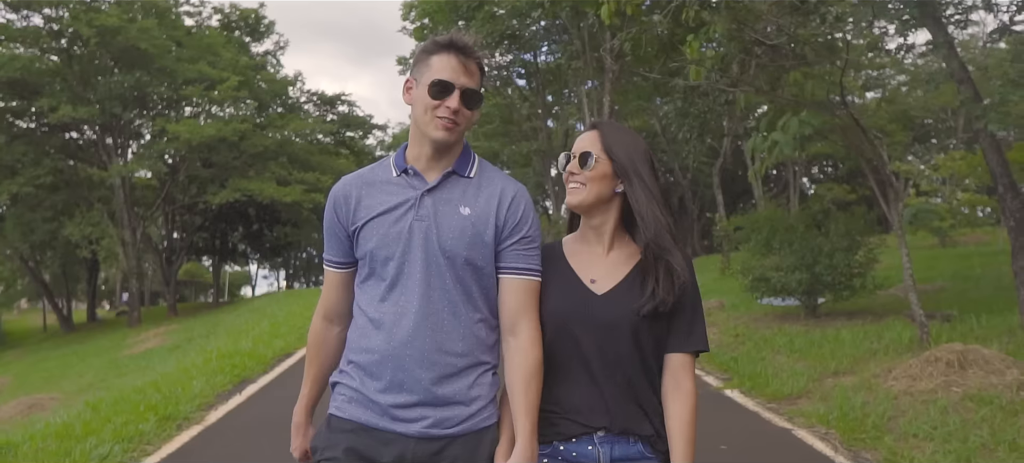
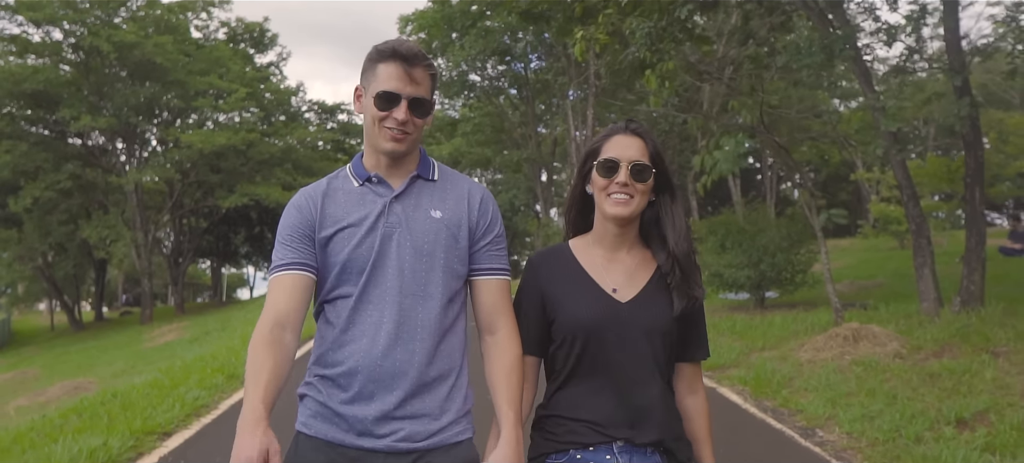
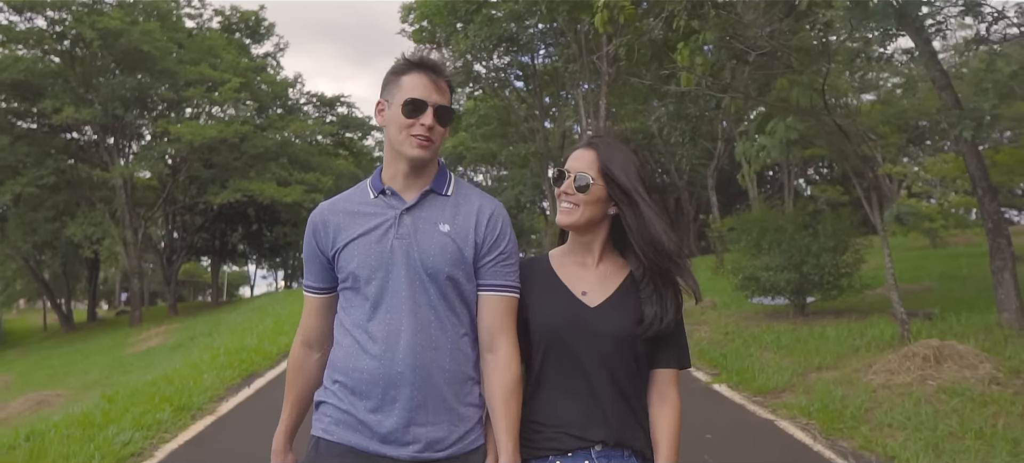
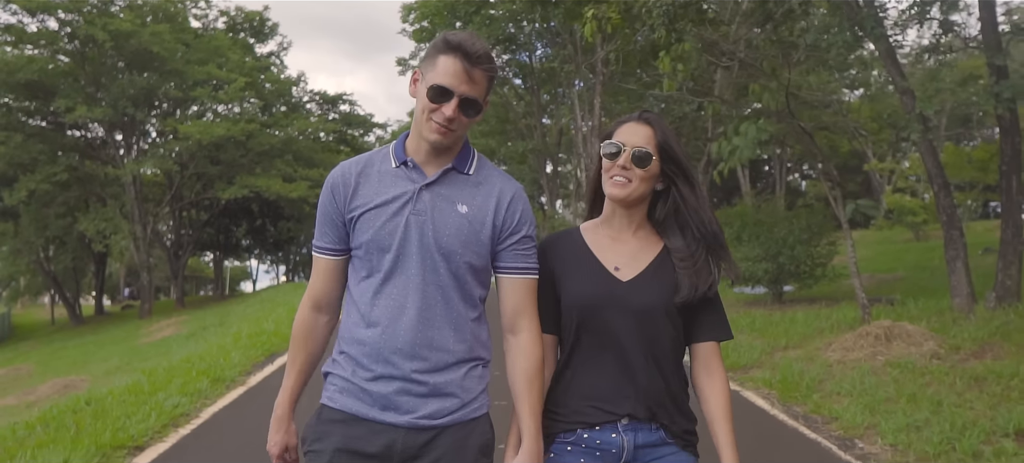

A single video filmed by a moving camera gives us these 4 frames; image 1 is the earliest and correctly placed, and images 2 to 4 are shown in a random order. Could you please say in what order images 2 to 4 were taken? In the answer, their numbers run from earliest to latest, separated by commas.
3, 4, 2
